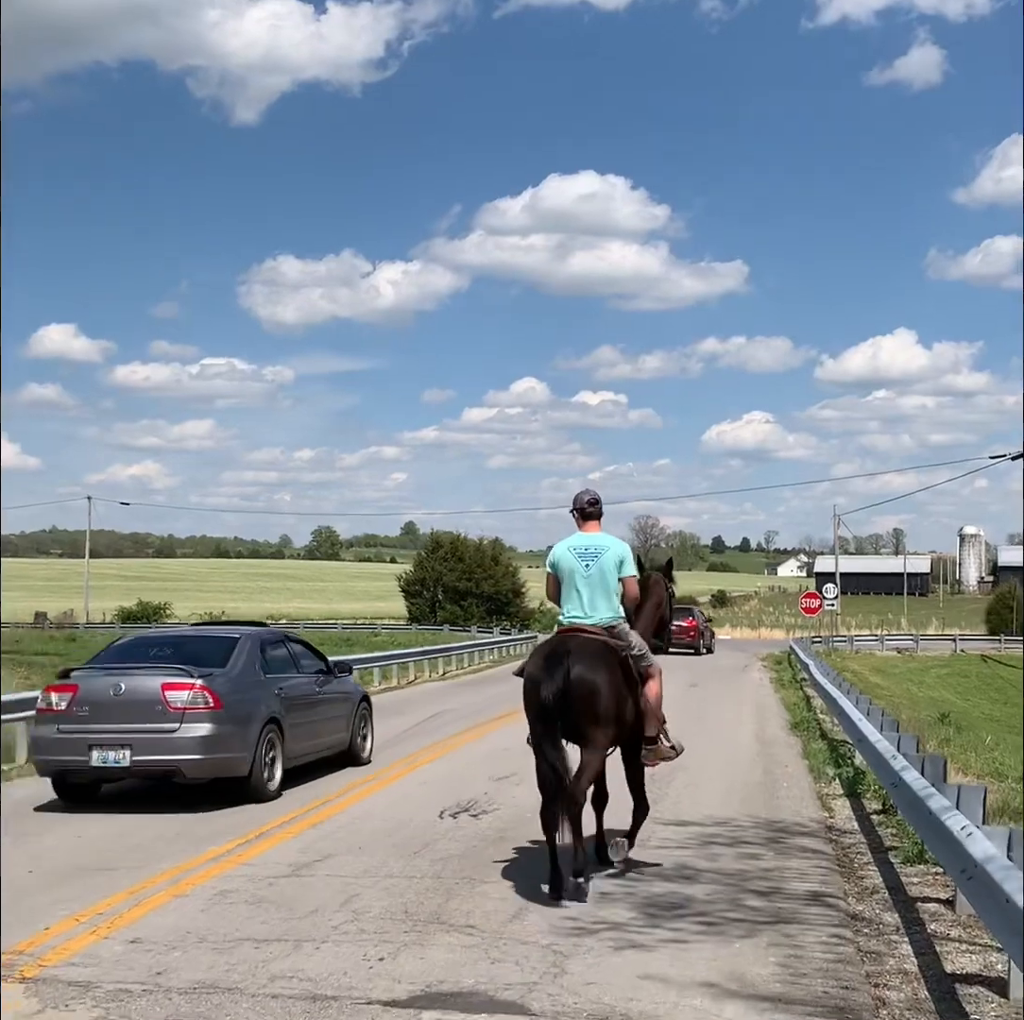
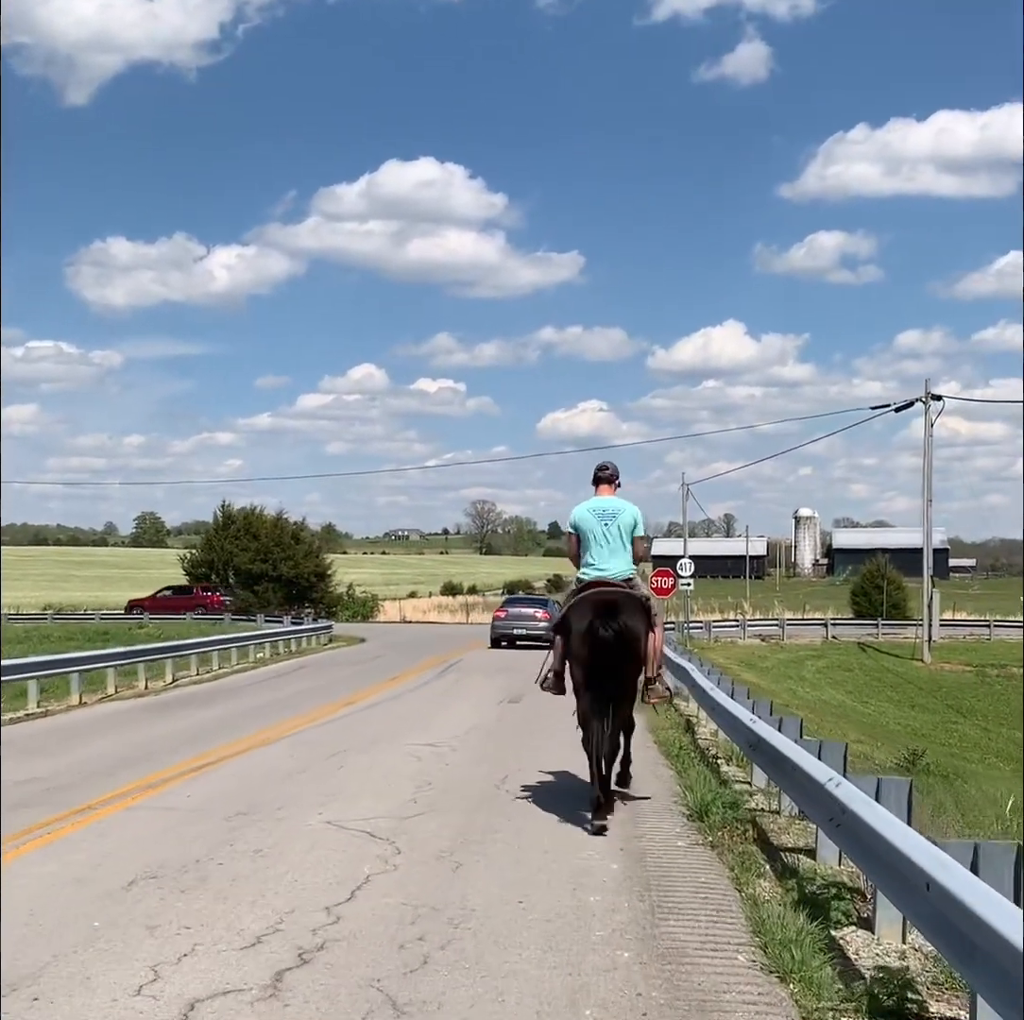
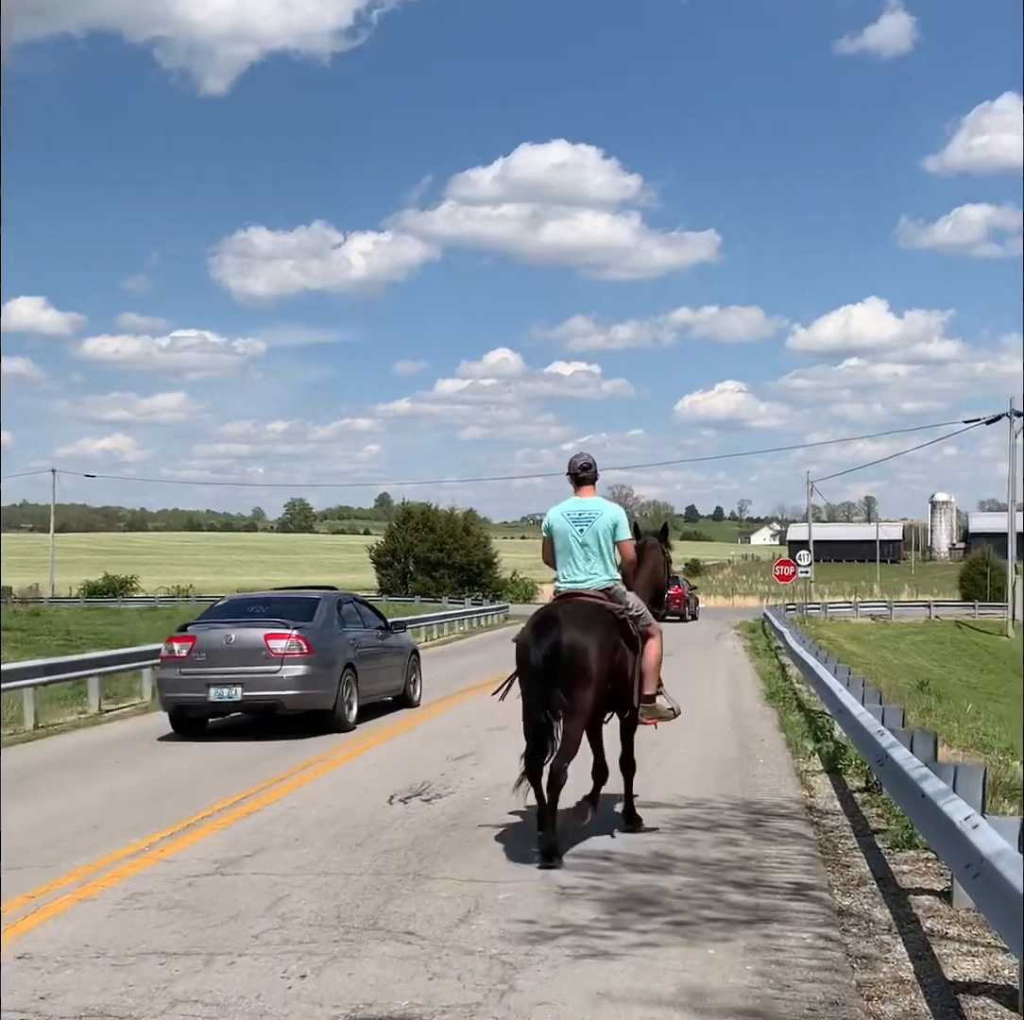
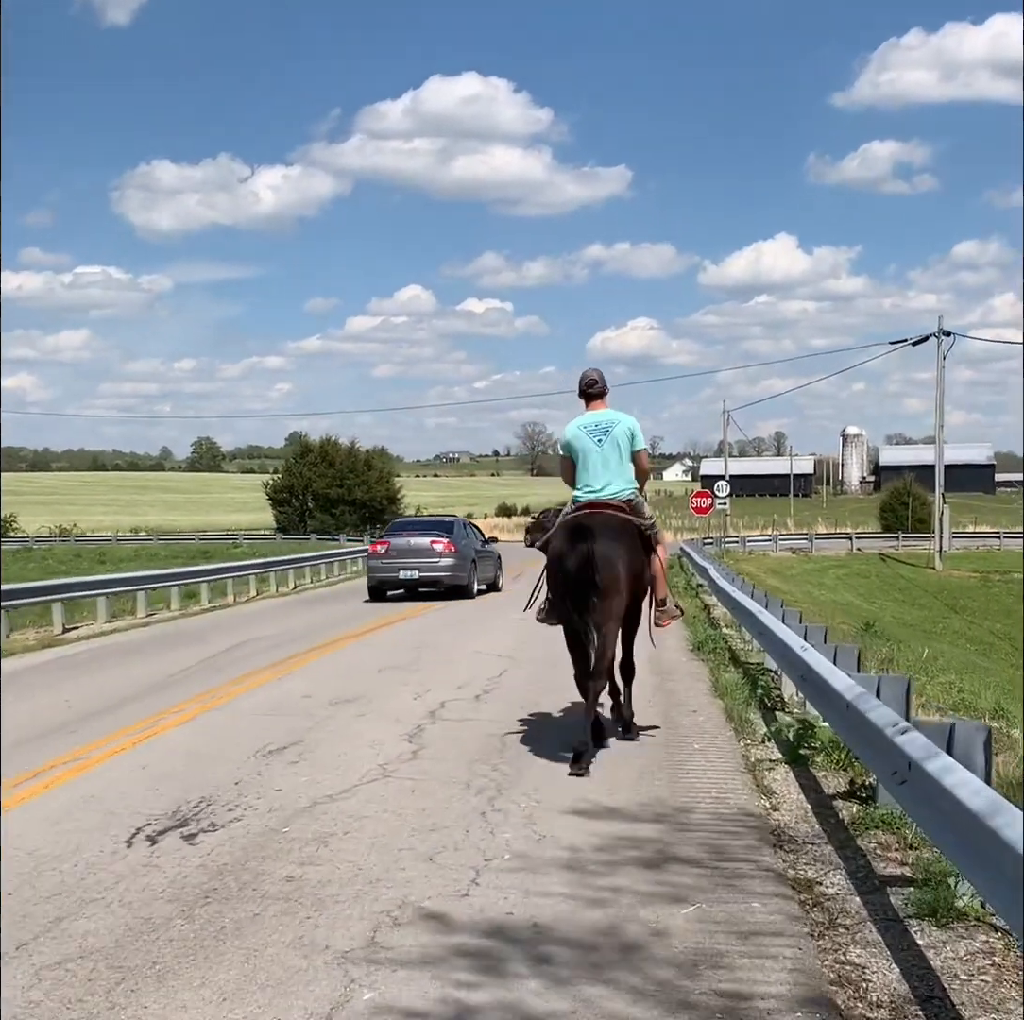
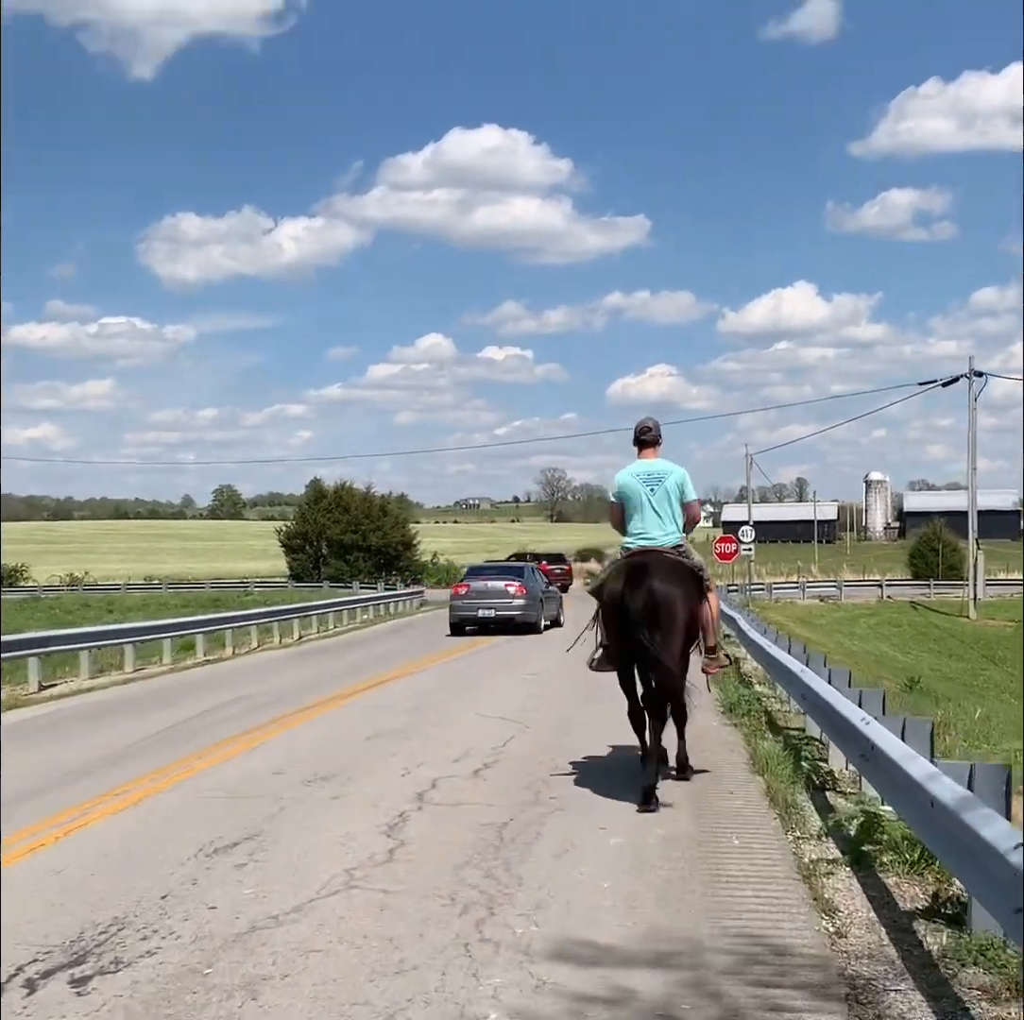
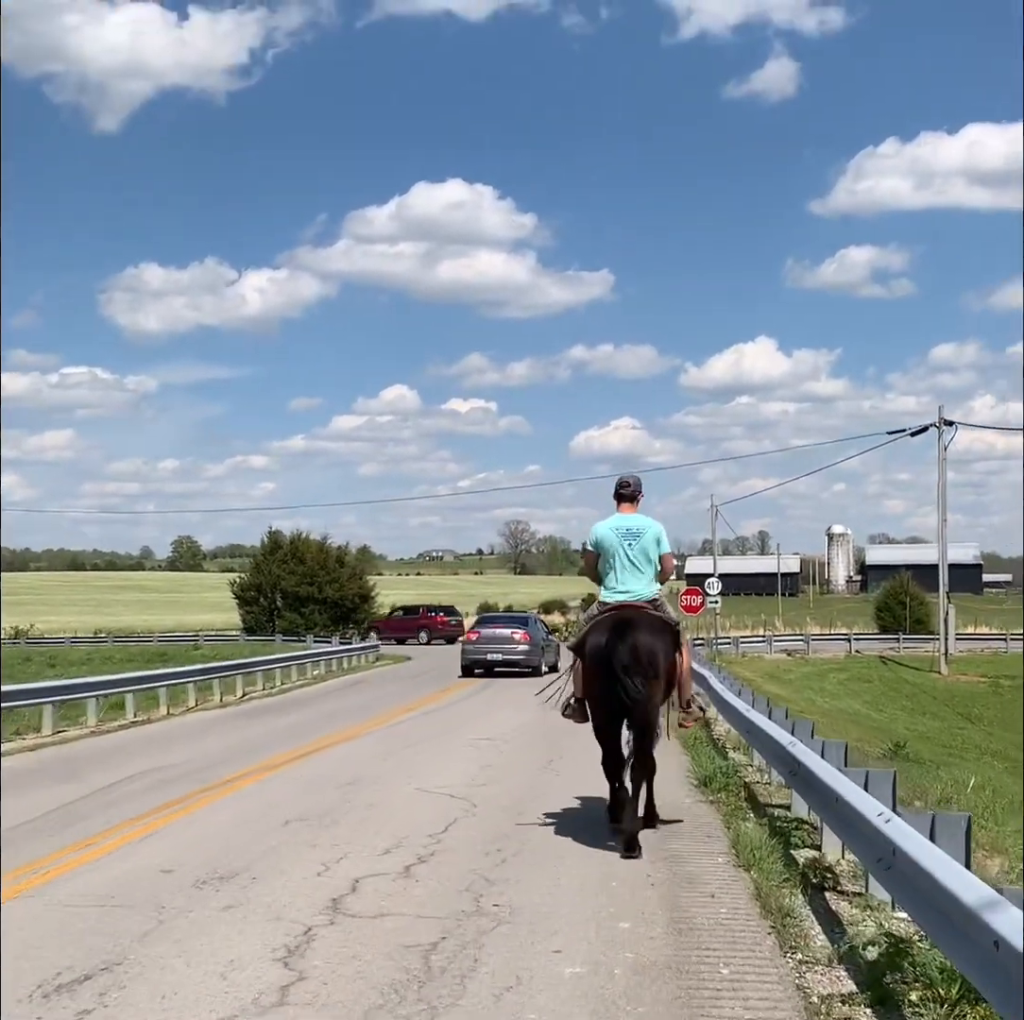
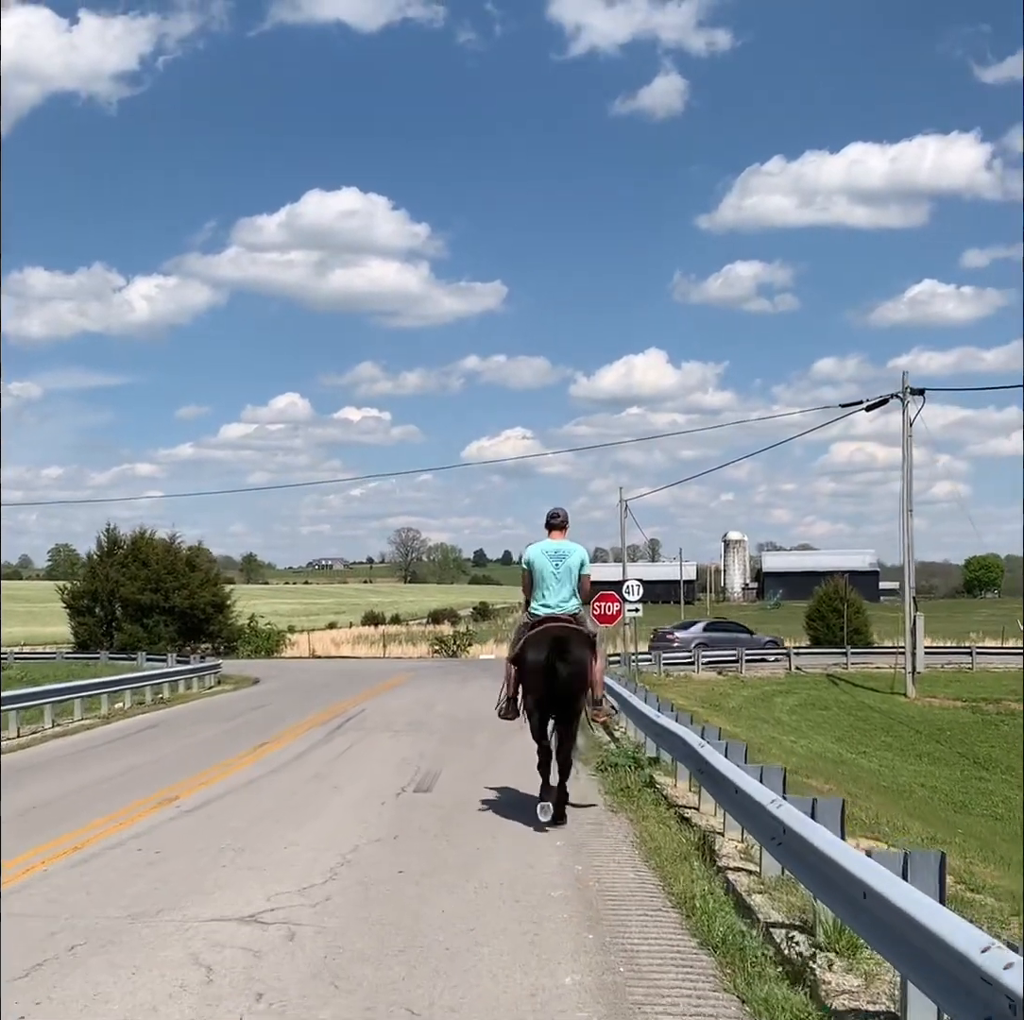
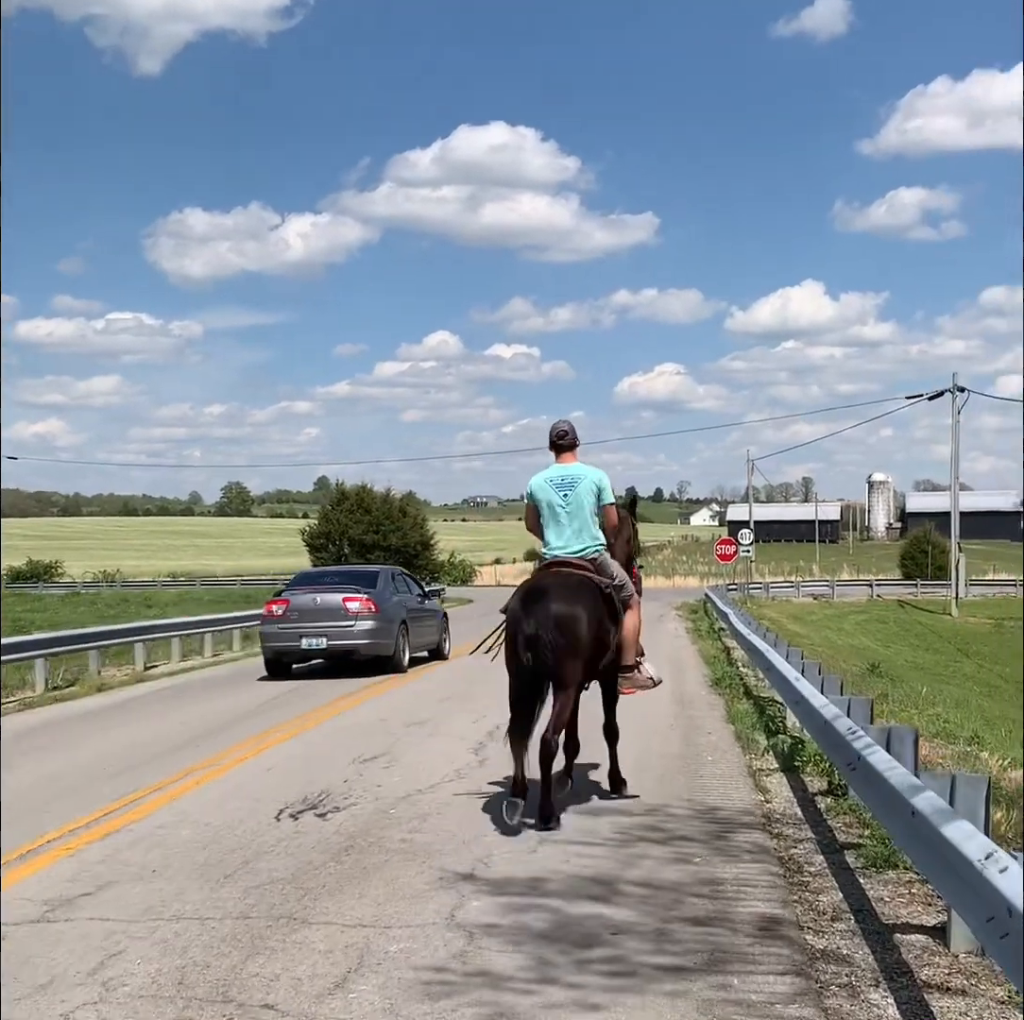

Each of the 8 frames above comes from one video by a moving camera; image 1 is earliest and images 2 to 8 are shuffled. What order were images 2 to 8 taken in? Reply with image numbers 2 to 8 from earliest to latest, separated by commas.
3, 8, 4, 5, 6, 2, 7
